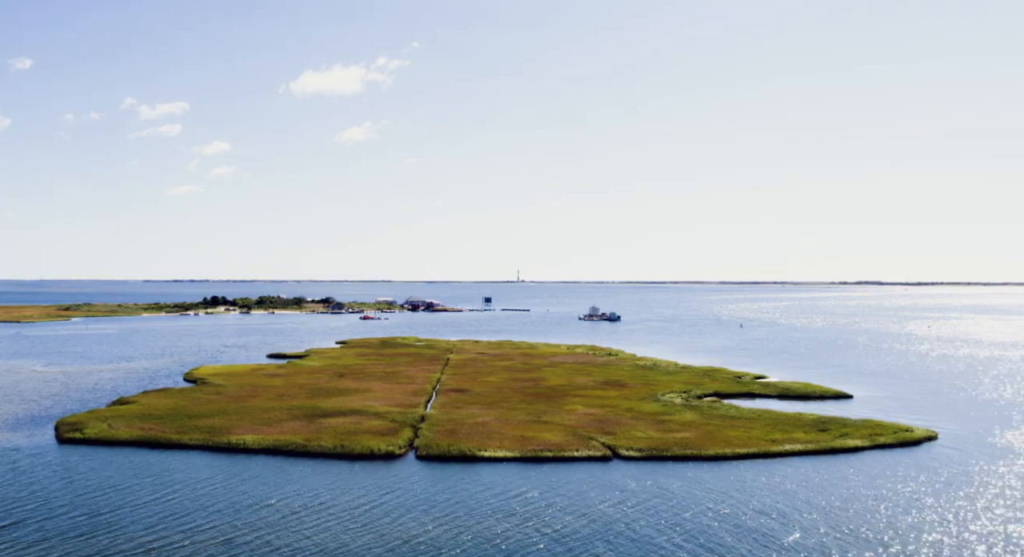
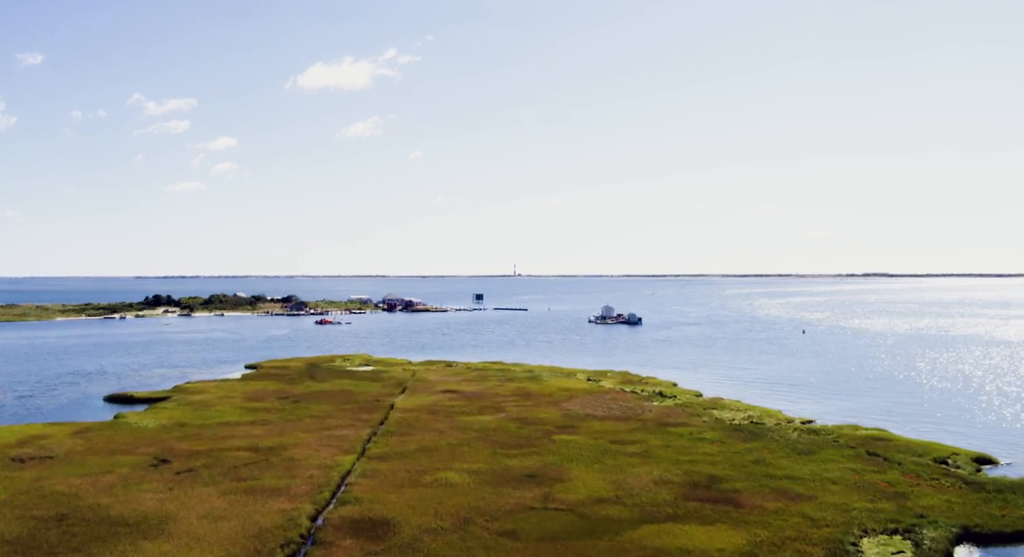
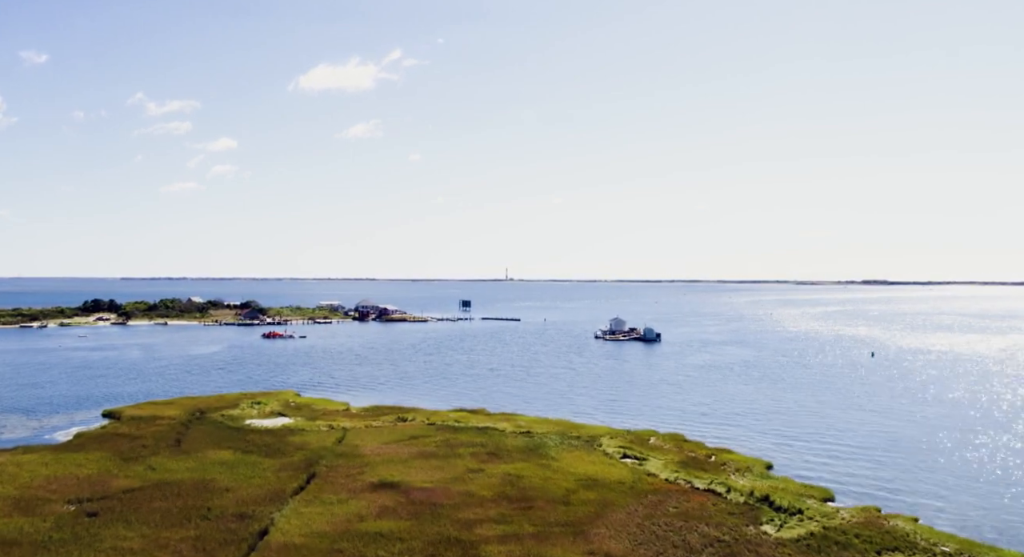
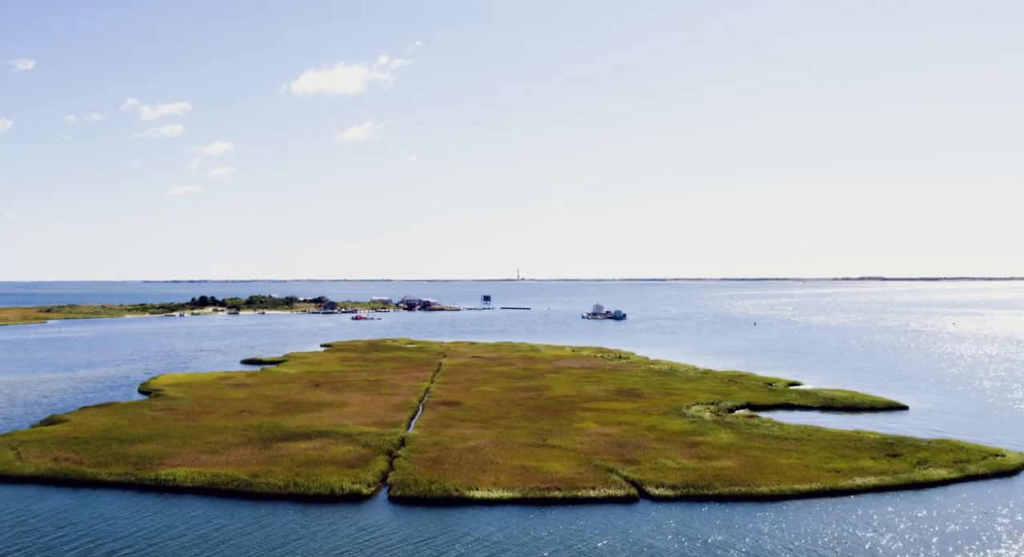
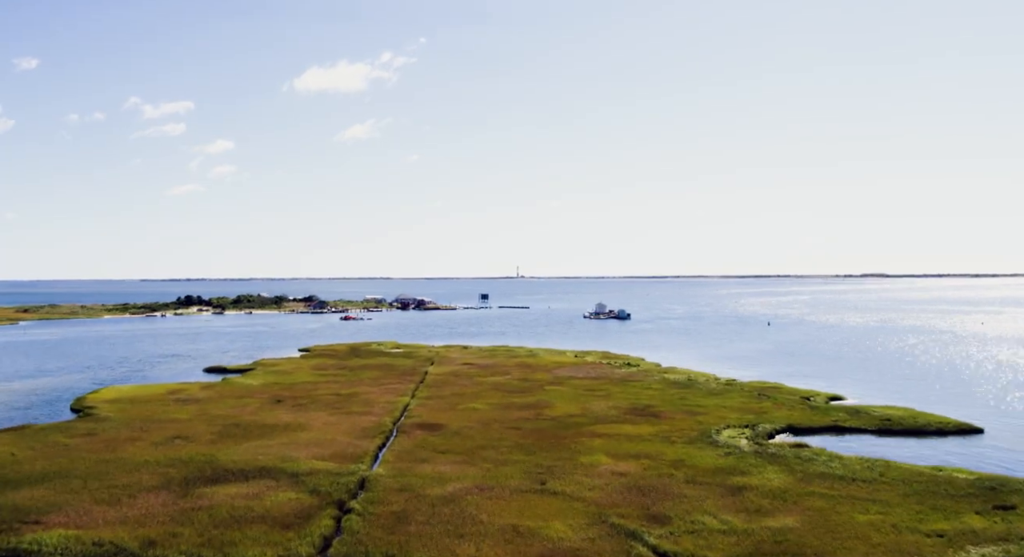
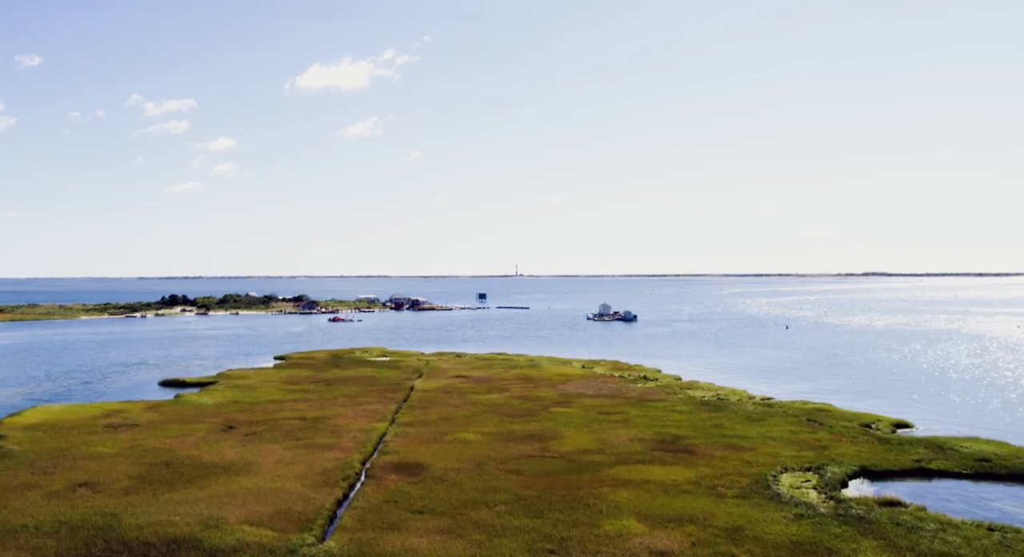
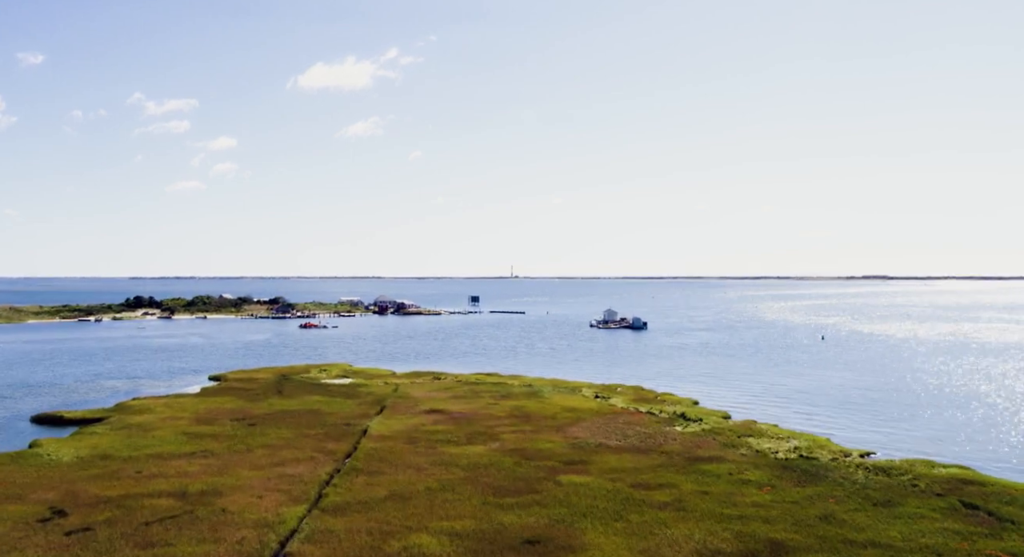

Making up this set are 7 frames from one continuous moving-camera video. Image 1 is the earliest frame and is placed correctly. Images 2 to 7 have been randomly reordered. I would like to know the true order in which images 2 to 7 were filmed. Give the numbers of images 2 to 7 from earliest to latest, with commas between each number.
4, 5, 6, 2, 7, 3
